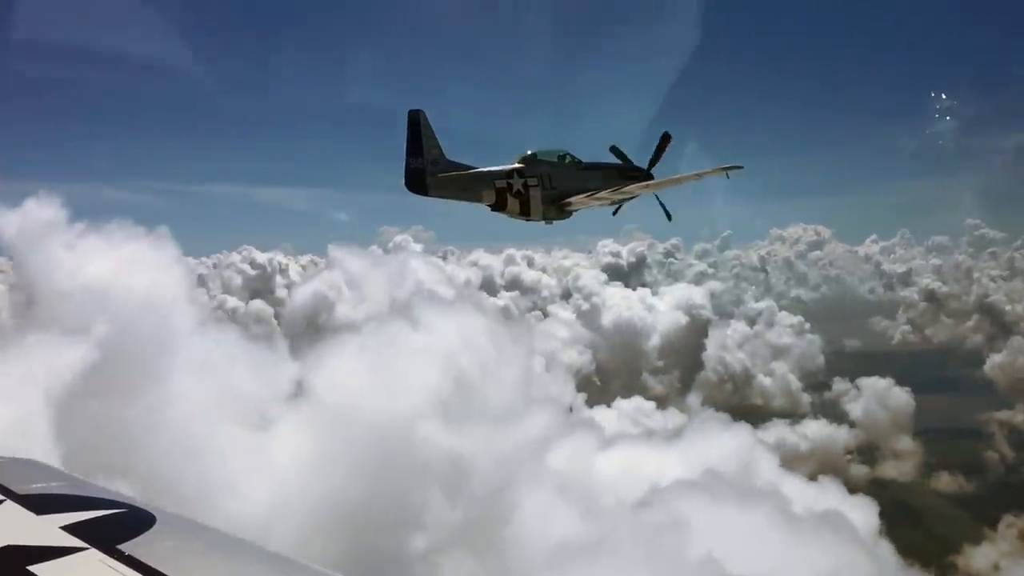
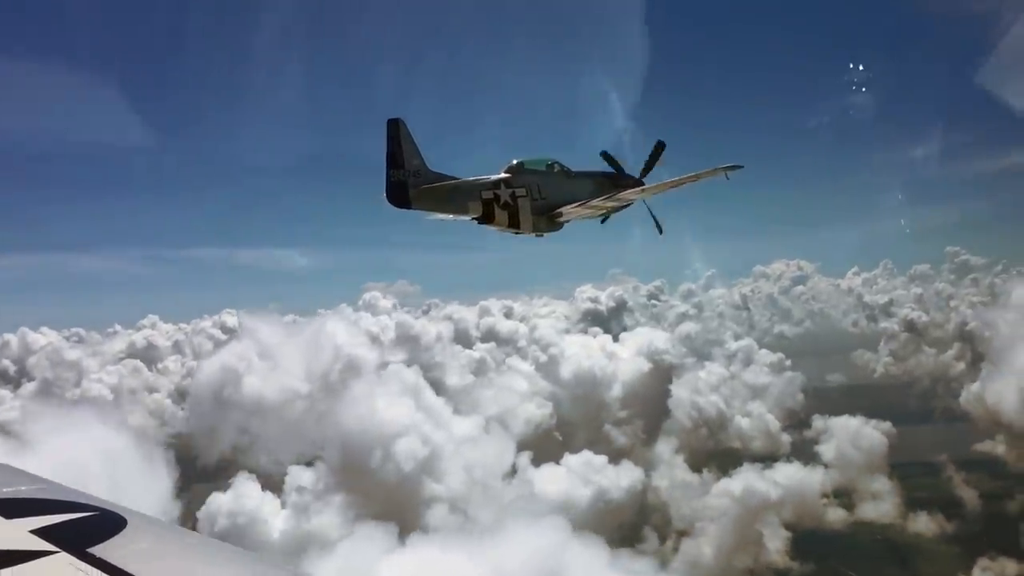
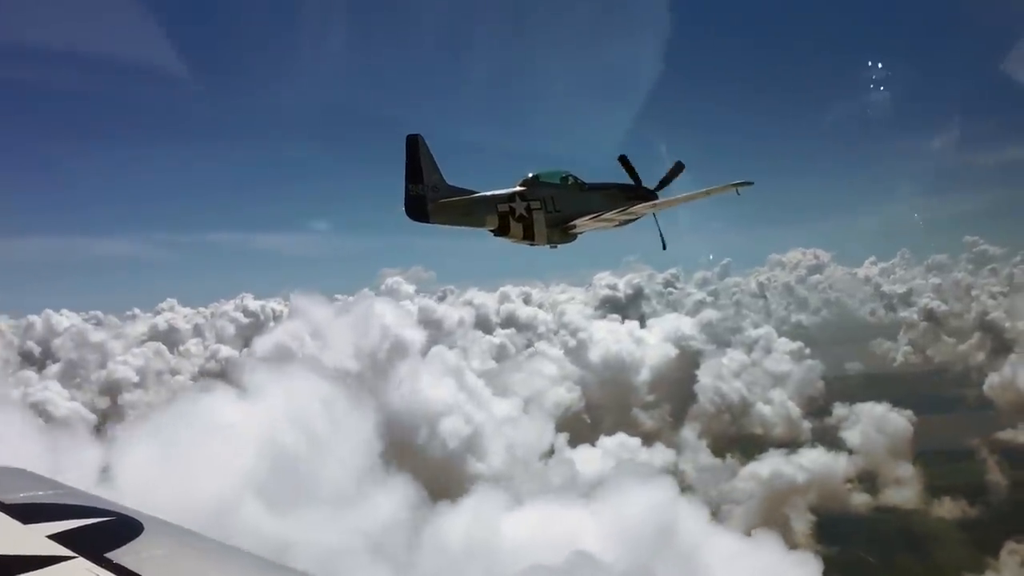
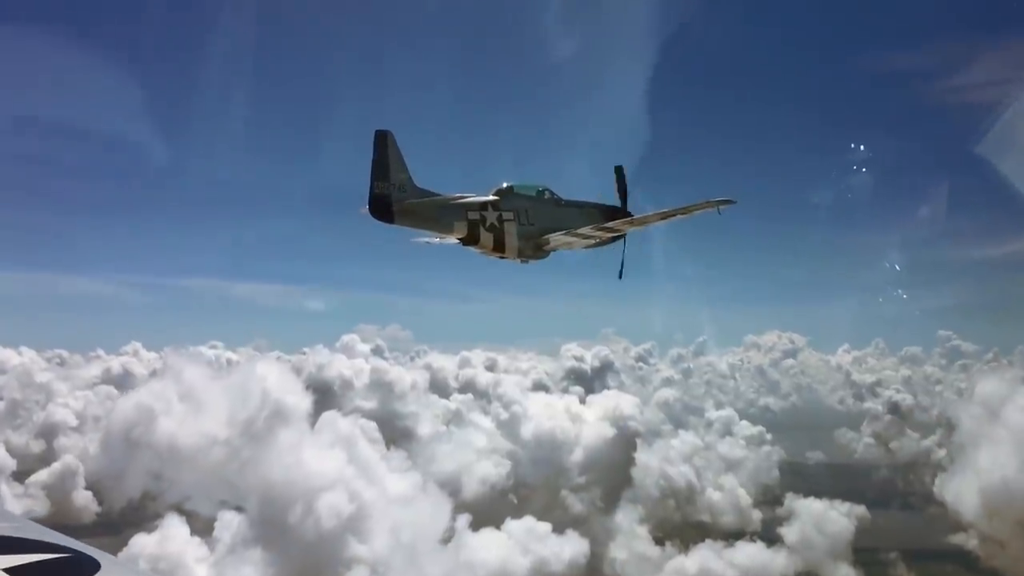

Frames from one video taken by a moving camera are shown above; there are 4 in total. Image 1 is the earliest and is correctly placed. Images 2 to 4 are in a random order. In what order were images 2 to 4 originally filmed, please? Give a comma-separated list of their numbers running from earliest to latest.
3, 2, 4
